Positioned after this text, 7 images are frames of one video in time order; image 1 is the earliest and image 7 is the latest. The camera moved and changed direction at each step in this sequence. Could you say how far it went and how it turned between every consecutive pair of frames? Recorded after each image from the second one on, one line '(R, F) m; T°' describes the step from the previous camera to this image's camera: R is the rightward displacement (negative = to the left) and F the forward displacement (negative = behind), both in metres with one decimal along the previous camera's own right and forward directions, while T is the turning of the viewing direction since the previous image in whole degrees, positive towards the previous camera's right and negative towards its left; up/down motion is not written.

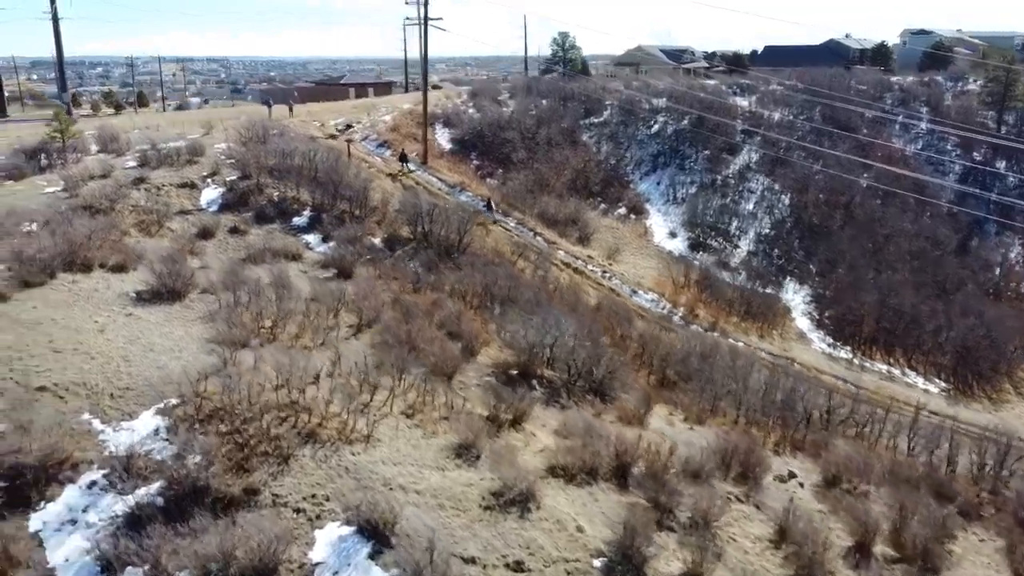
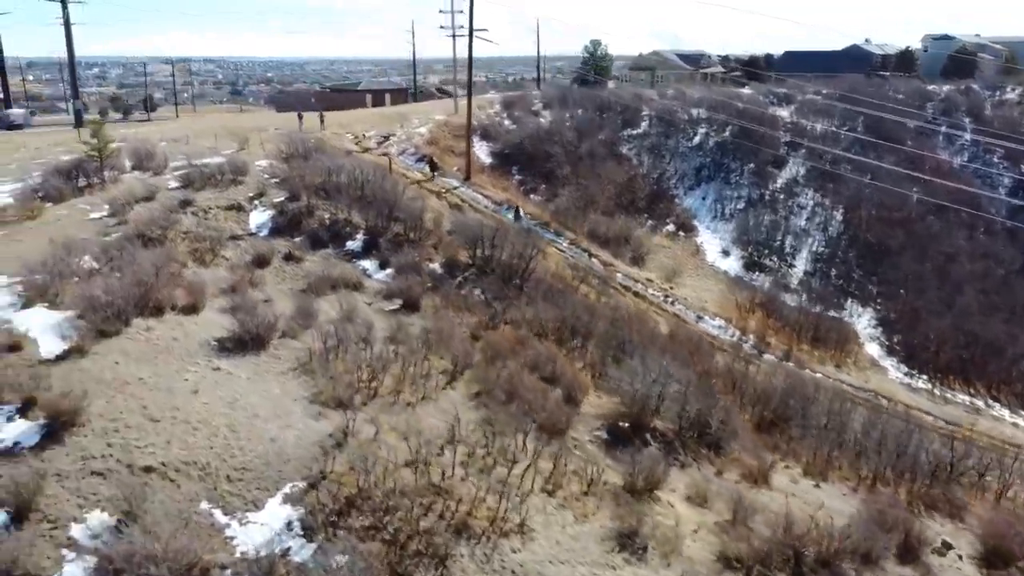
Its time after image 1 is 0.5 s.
(-1.5, +0.9) m; 0°
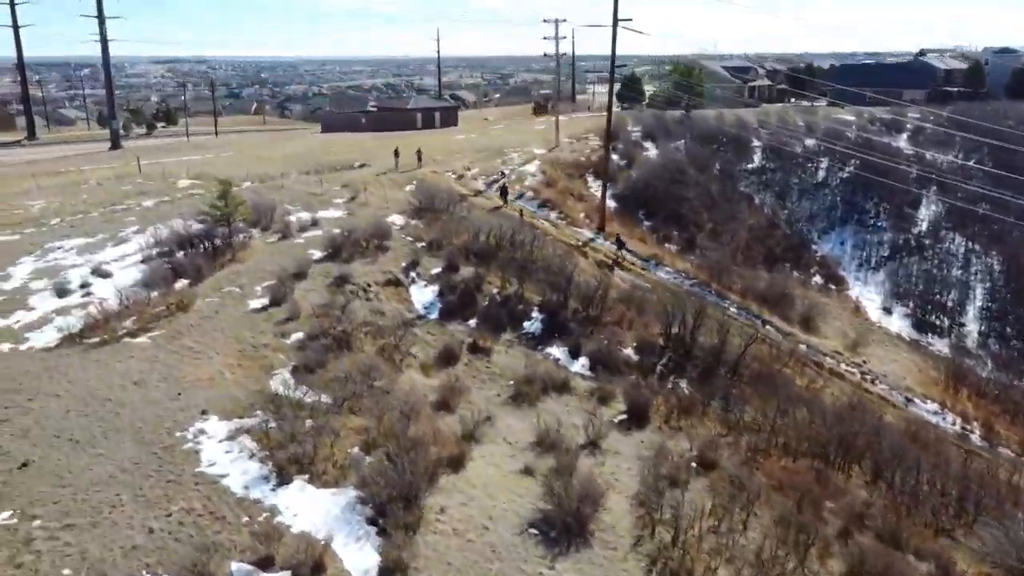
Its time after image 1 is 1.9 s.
(-4.0, +2.2) m; +1°
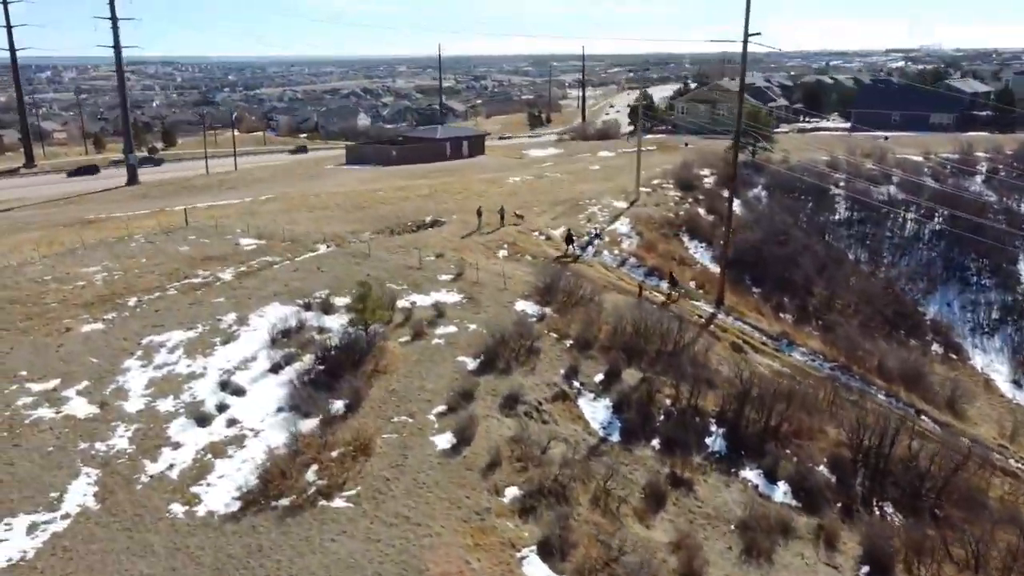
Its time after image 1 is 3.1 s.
(-3.6, +1.4) m; +2°
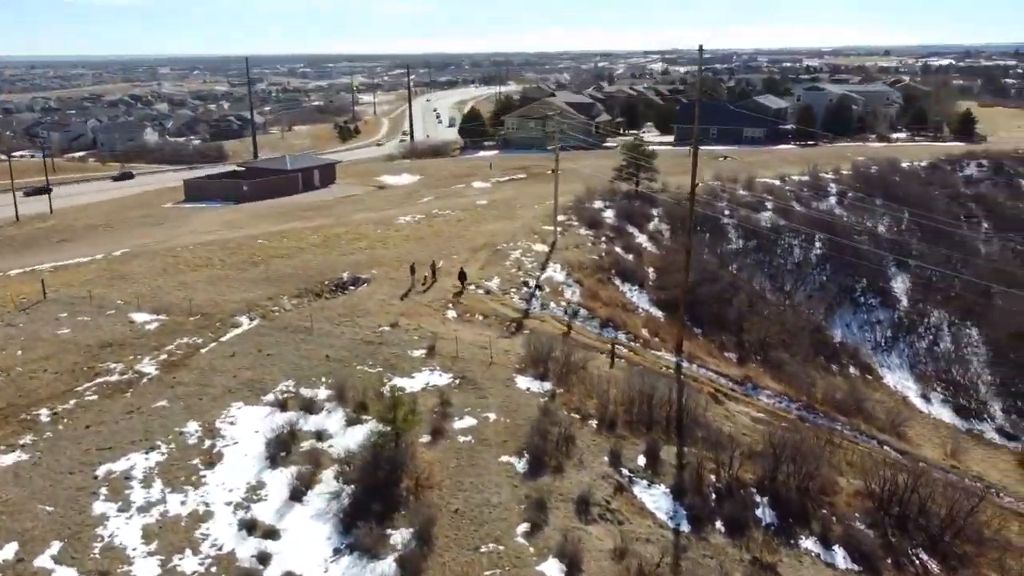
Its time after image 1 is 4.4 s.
(-4.1, +1.3) m; +15°
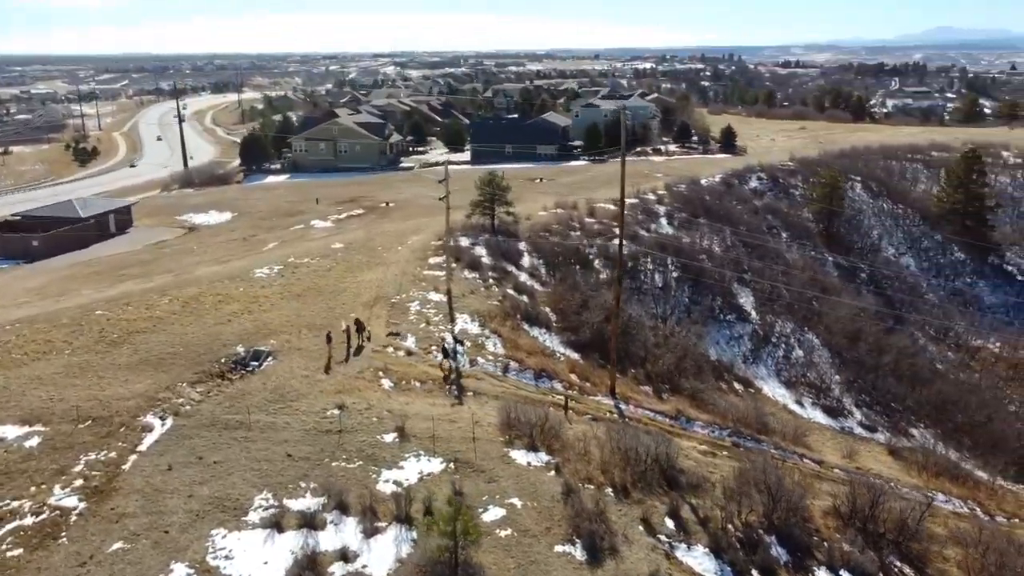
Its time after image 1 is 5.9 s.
(-4.7, +1.0) m; +18°
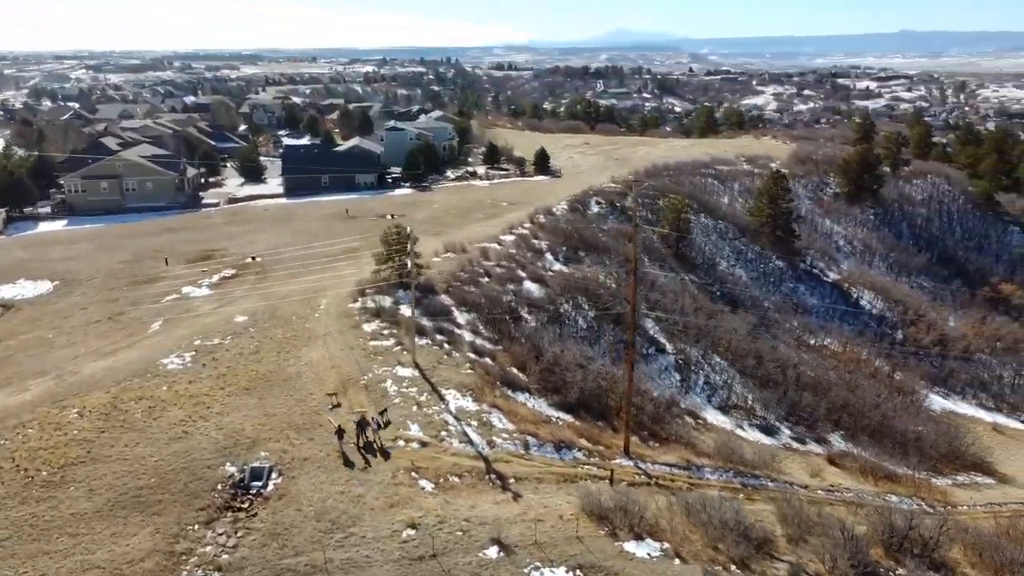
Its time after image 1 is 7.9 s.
(-7.0, +1.7) m; +19°
